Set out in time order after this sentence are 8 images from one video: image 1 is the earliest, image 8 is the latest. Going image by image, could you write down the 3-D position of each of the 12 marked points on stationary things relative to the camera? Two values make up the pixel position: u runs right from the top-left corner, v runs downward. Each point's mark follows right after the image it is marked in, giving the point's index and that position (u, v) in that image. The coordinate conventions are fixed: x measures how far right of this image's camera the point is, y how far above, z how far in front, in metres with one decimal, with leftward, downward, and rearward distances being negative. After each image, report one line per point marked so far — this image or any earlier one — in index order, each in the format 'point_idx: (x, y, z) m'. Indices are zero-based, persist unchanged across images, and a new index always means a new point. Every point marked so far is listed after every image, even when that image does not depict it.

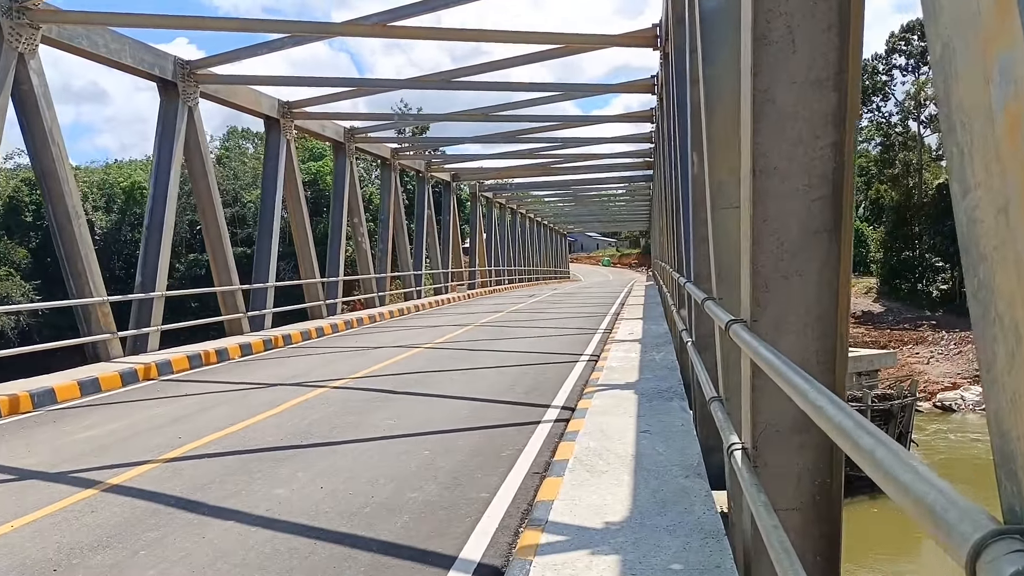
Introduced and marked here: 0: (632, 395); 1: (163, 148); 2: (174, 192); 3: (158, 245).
0: (+0.9, -0.8, +6.6) m
1: (-5.1, +2.0, +13.1) m
2: (-5.0, +1.4, +13.2) m
3: (-5.1, +0.6, +12.9) m
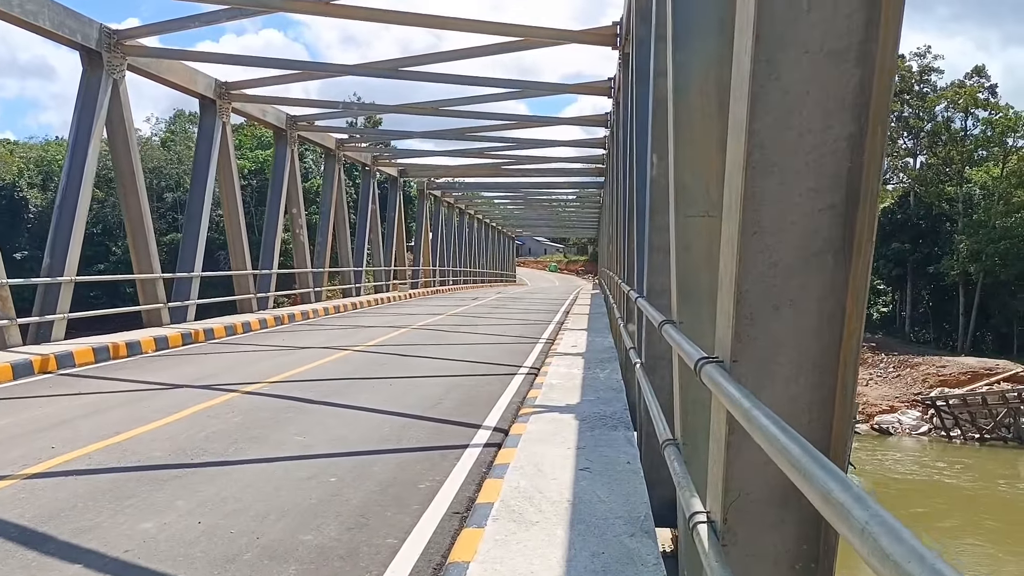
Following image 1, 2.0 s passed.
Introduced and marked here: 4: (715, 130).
0: (+0.4, -0.9, +5.9) m
1: (-5.8, +2.2, +12.1) m
2: (-5.7, +1.6, +12.2) m
3: (-5.8, +0.8, +11.8) m
4: (+0.9, +0.7, +3.9) m
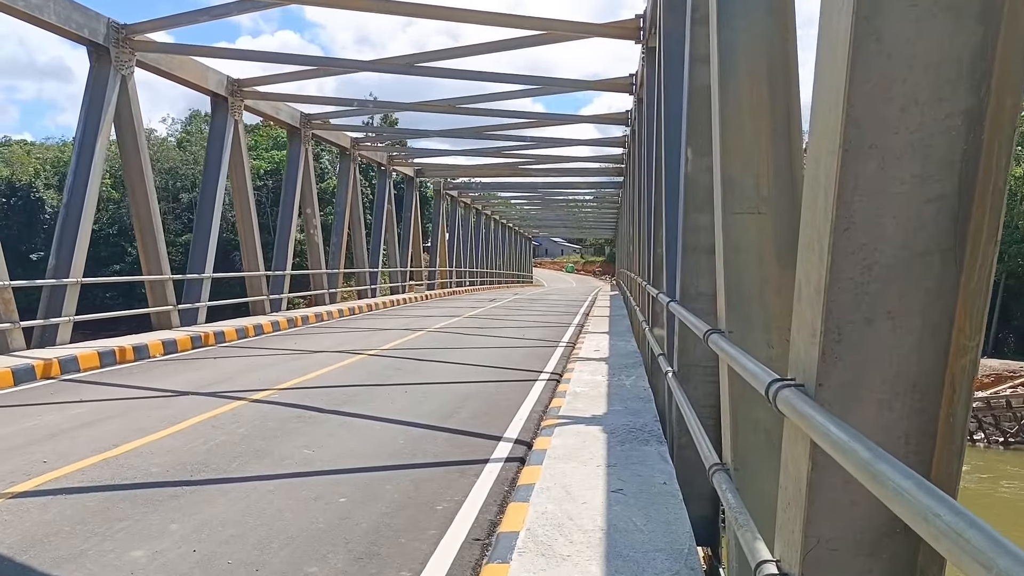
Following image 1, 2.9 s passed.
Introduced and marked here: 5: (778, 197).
0: (+0.5, -0.9, +5.5) m
1: (-5.6, +2.2, +11.8) m
2: (-5.5, +1.6, +11.9) m
3: (-5.6, +0.8, +11.5) m
4: (+1.0, +0.7, +3.5) m
5: (+1.1, +0.4, +3.5) m
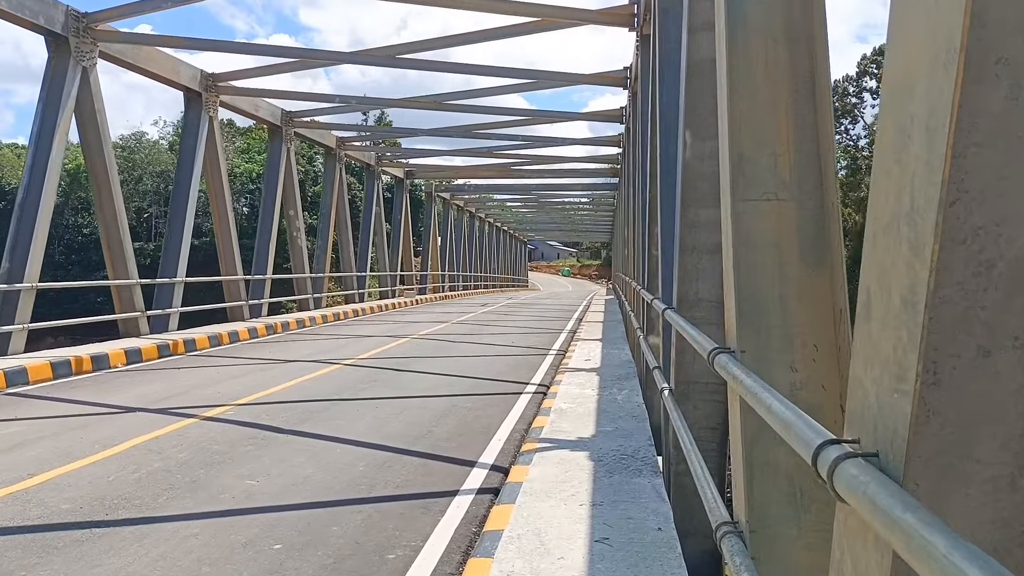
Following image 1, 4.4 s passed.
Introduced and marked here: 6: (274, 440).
0: (+0.4, -0.9, +4.8) m
1: (-5.7, +2.1, +11.1) m
2: (-5.7, +1.5, +11.2) m
3: (-5.8, +0.7, +10.8) m
4: (+0.9, +0.7, +2.8) m
5: (+0.9, +0.3, +2.8) m
6: (-1.6, -1.0, +6.1) m
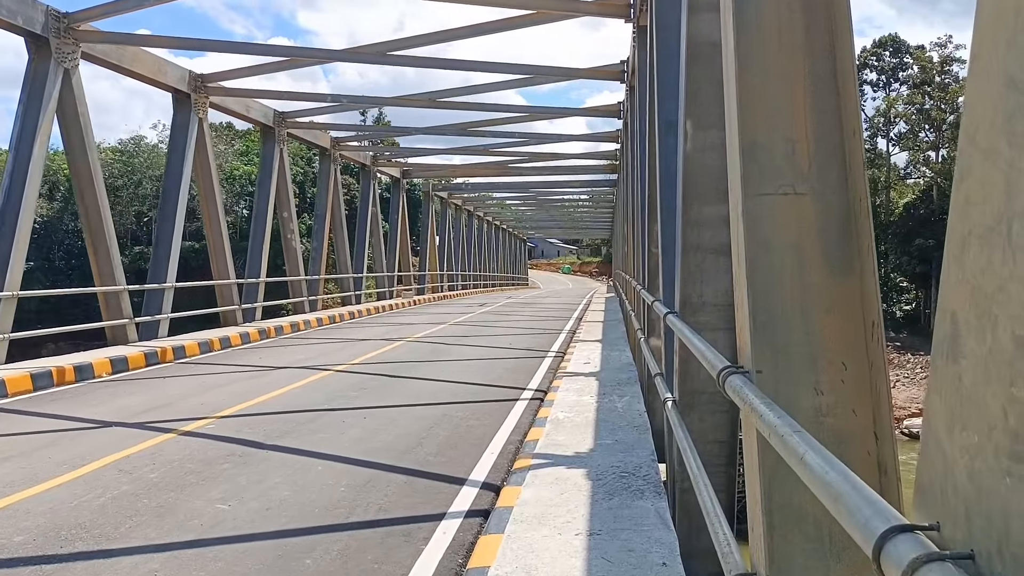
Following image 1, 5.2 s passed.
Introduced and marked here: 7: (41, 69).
0: (+0.3, -1.0, +4.4) m
1: (-5.8, +2.1, +10.7) m
2: (-5.7, +1.4, +10.8) m
3: (-5.8, +0.6, +10.4) m
4: (+0.8, +0.6, +2.5) m
5: (+0.9, +0.3, +2.4) m
6: (-1.7, -1.1, +5.7) m
7: (-5.8, +2.7, +11.0) m
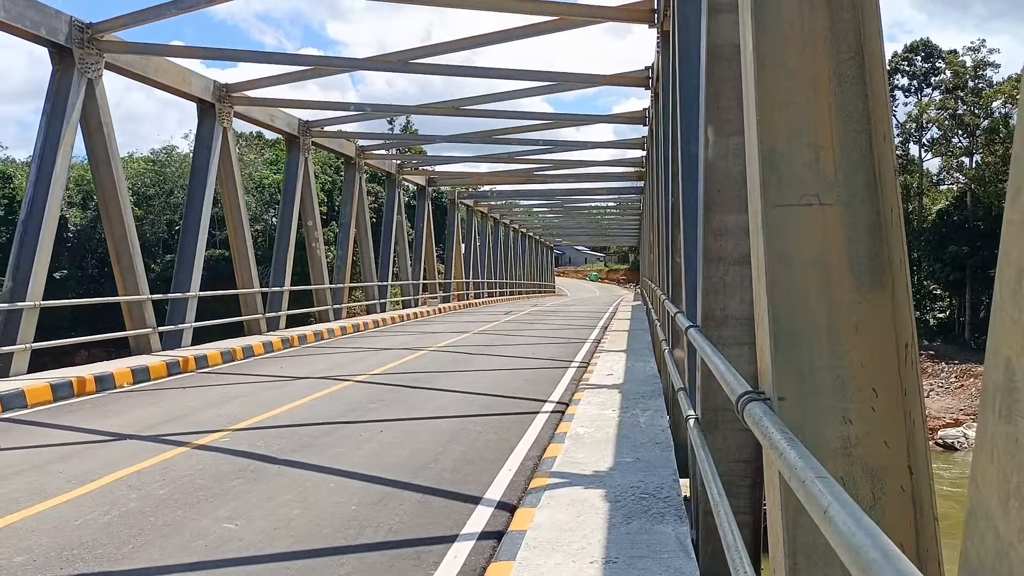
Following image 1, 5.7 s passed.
0: (+0.4, -1.0, +4.3) m
1: (-5.6, +1.9, +10.8) m
2: (-5.5, +1.3, +10.8) m
3: (-5.6, +0.5, +10.4) m
4: (+0.8, +0.6, +2.3) m
5: (+0.9, +0.3, +2.3) m
6: (-1.5, -1.2, +5.6) m
7: (-5.5, +2.6, +11.0) m
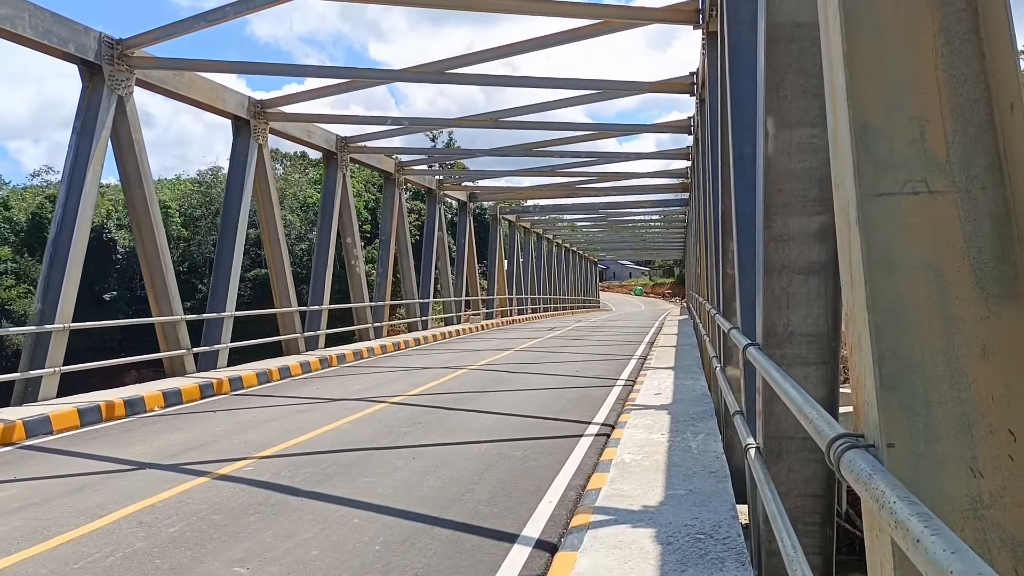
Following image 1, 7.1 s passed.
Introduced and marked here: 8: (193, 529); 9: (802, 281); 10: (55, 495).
0: (+0.6, -1.1, +3.8) m
1: (-5.1, +1.7, +10.6) m
2: (-5.0, +1.1, +10.7) m
3: (-5.1, +0.3, +10.3) m
4: (+0.8, +0.6, +1.8) m
5: (+0.9, +0.3, +1.8) m
6: (-1.3, -1.3, +5.2) m
7: (-5.1, +2.3, +10.9) m
8: (-1.7, -1.3, +4.8) m
9: (+1.1, 0.0, +3.4) m
10: (-2.9, -1.3, +5.7) m
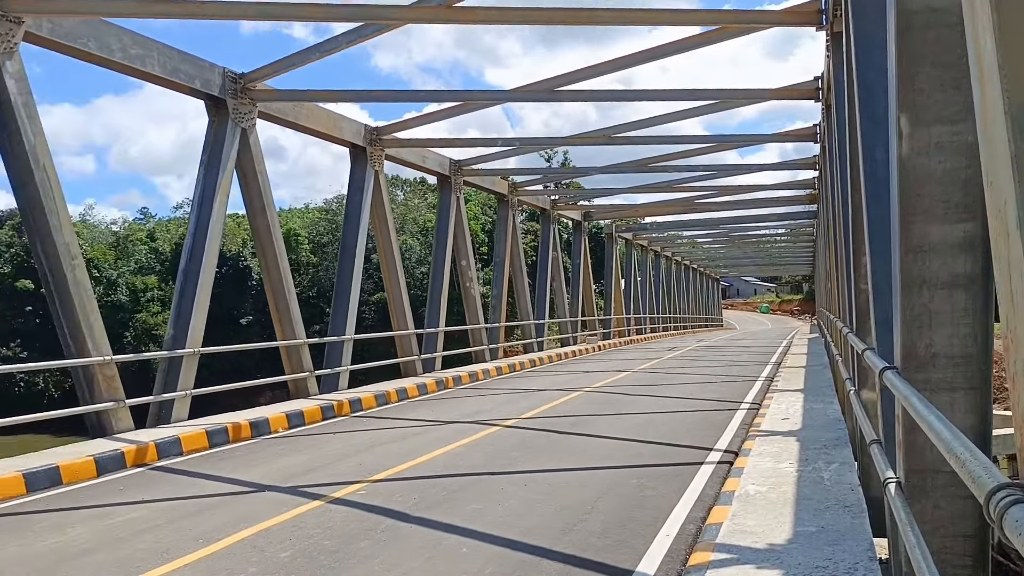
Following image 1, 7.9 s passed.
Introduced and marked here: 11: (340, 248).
0: (+1.0, -1.1, +3.4) m
1: (-3.7, +1.4, +11.0) m
2: (-3.6, +0.8, +11.1) m
3: (-3.8, 0.0, +10.7) m
4: (+1.0, +0.5, +1.5) m
5: (+1.1, +0.2, +1.4) m
6: (-0.7, -1.4, +5.1) m
7: (-3.7, +2.0, +11.3) m
8: (-1.1, -1.4, +4.7) m
9: (+1.5, 0.0, +3.1) m
10: (-2.2, -1.5, +5.8) m
11: (-2.7, +0.7, +14.2) m
